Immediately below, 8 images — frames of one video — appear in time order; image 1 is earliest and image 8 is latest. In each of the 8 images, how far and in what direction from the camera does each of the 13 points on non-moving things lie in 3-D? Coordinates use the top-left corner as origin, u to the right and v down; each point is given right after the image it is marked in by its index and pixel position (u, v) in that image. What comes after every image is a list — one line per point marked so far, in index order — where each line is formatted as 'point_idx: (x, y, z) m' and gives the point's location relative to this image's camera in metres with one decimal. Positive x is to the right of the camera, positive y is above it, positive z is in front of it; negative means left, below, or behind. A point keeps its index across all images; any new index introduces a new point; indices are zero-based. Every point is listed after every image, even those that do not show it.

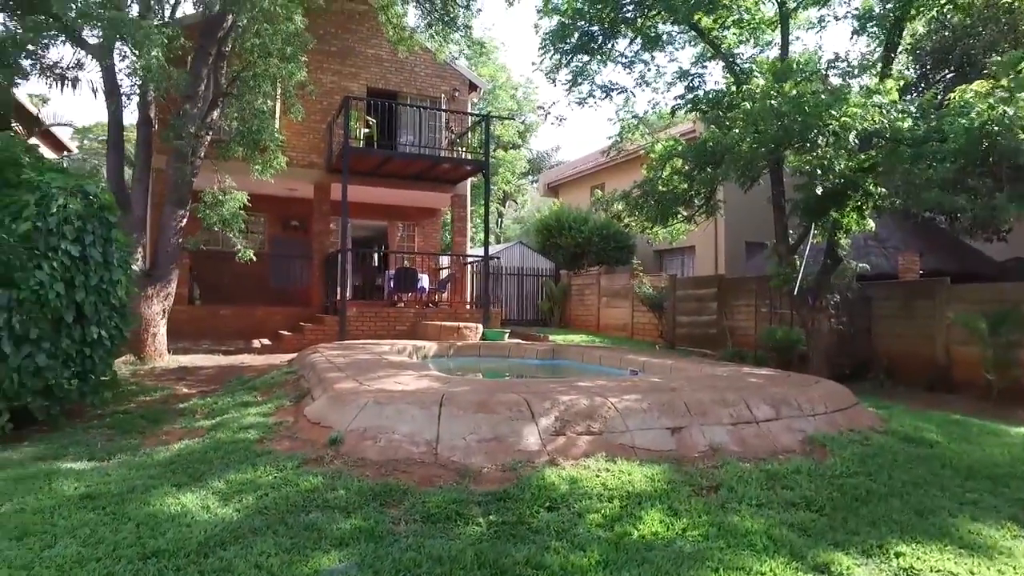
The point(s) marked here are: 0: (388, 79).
0: (-2.6, +4.4, +13.8) m
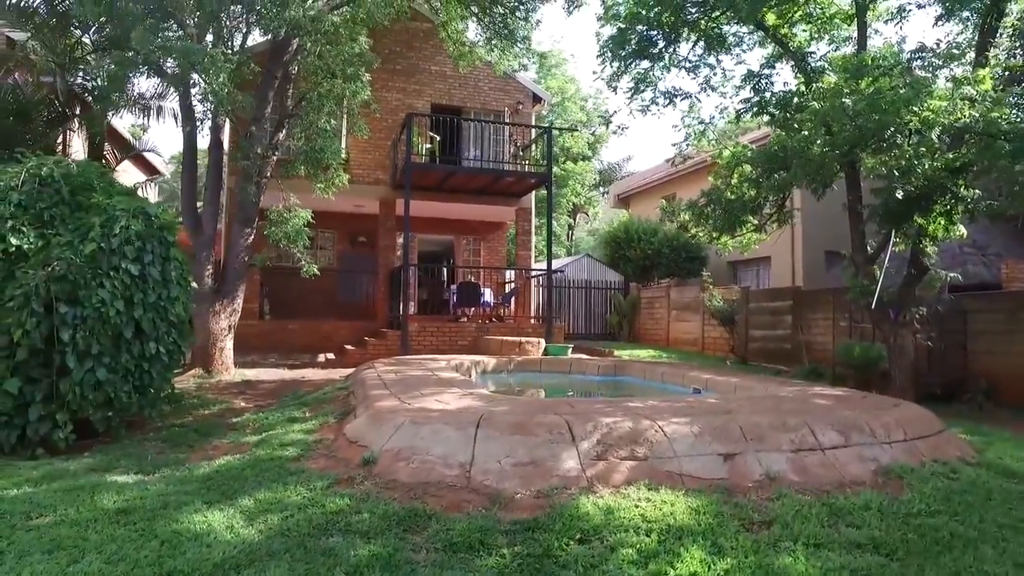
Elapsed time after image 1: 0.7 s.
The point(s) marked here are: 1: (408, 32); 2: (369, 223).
0: (-1.3, +4.1, +13.9) m
1: (-2.1, +5.3, +13.7) m
2: (-3.2, +1.5, +14.7) m
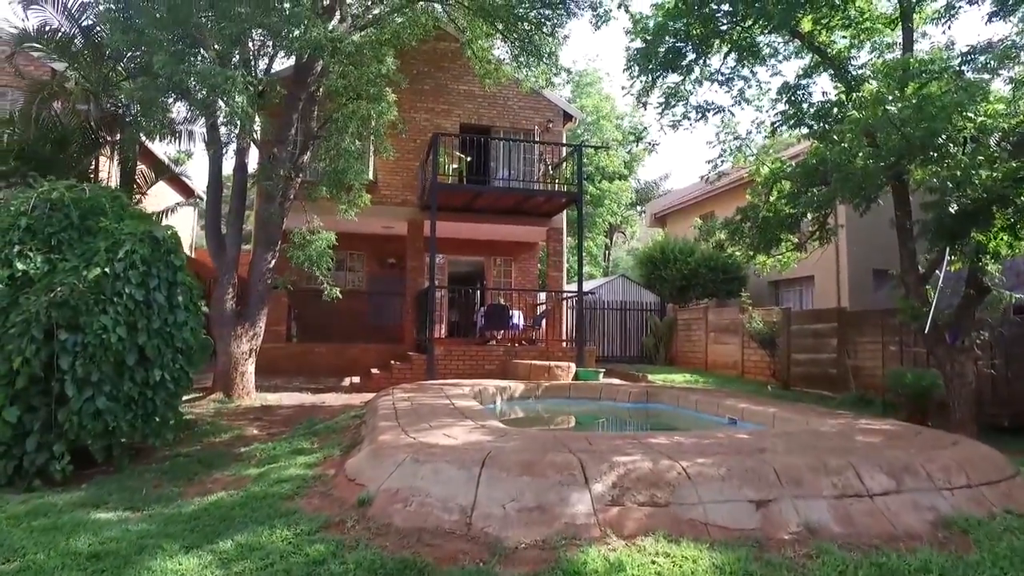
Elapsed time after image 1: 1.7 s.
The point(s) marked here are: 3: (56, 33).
0: (-0.7, +3.6, +13.7) m
1: (-1.5, +4.9, +13.6) m
2: (-2.5, +1.0, +14.5) m
3: (-6.5, +3.6, +9.4) m
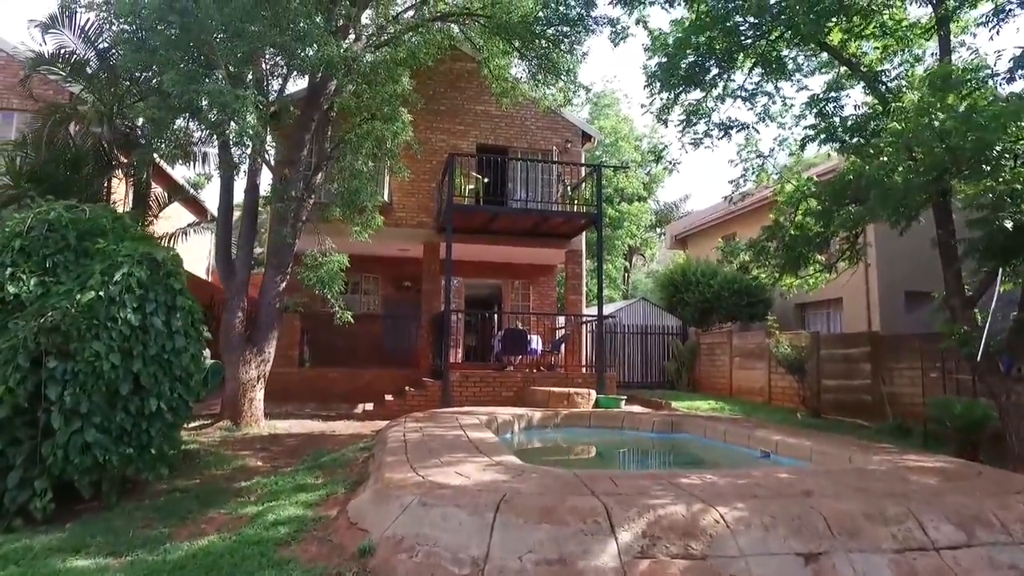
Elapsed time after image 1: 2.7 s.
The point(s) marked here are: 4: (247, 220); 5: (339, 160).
0: (-0.3, +3.1, +13.5) m
1: (-1.2, +4.4, +13.5) m
2: (-2.2, +0.5, +14.3) m
3: (-6.2, +3.3, +9.3) m
4: (-3.8, +0.9, +9.4) m
5: (-2.7, +2.0, +10.4) m
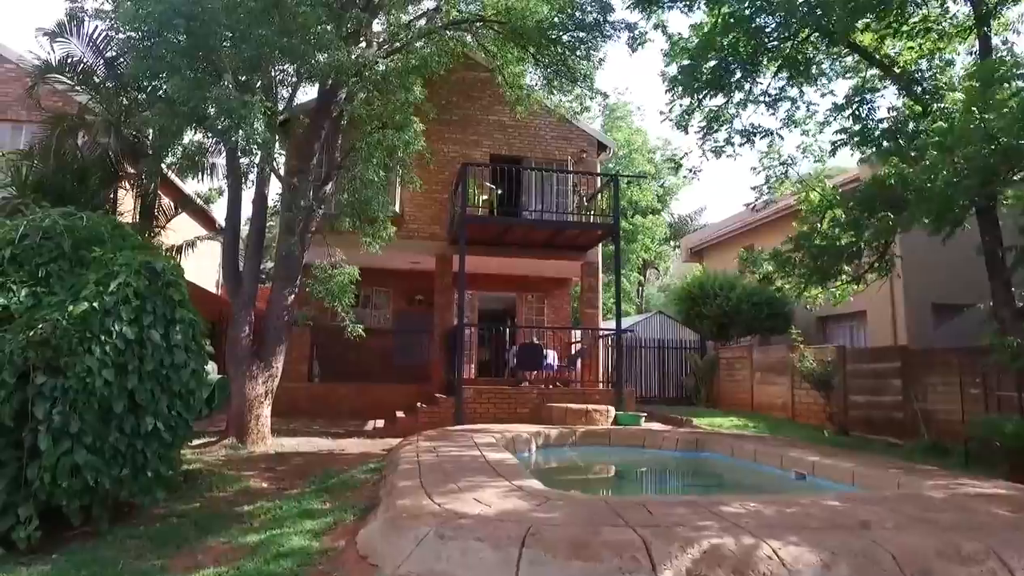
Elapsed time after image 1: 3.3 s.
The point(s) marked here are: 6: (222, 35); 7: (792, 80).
0: (0.0, +2.9, +13.2) m
1: (-0.9, +4.1, +13.2) m
2: (-1.9, +0.2, +14.0) m
3: (-6.0, +3.1, +9.2) m
4: (-3.6, +0.8, +9.2) m
5: (-2.5, +1.8, +10.1) m
6: (-3.5, +3.0, +7.9) m
7: (+4.3, +3.1, +9.9) m
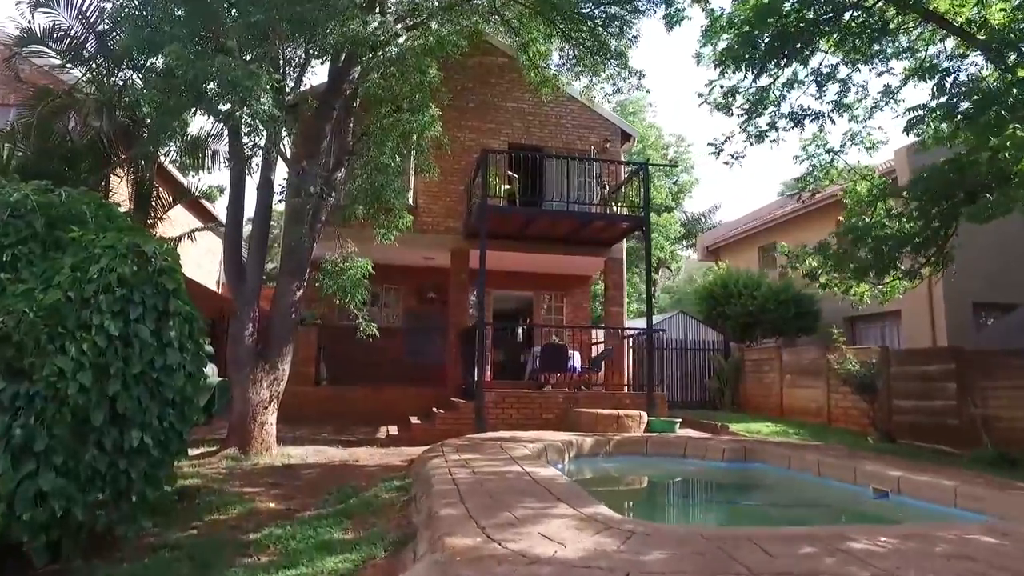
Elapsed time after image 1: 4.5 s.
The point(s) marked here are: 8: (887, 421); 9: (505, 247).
0: (+0.3, +2.9, +12.5) m
1: (-0.6, +4.2, +12.5) m
2: (-1.5, +0.2, +13.2) m
3: (-5.6, +3.2, +8.4) m
4: (-3.2, +0.8, +8.4) m
5: (-2.1, +1.9, +9.3) m
6: (-3.1, +3.1, +7.2) m
7: (+4.6, +3.2, +9.1) m
8: (+6.4, -2.3, +11.2) m
9: (-0.1, +0.8, +12.1) m
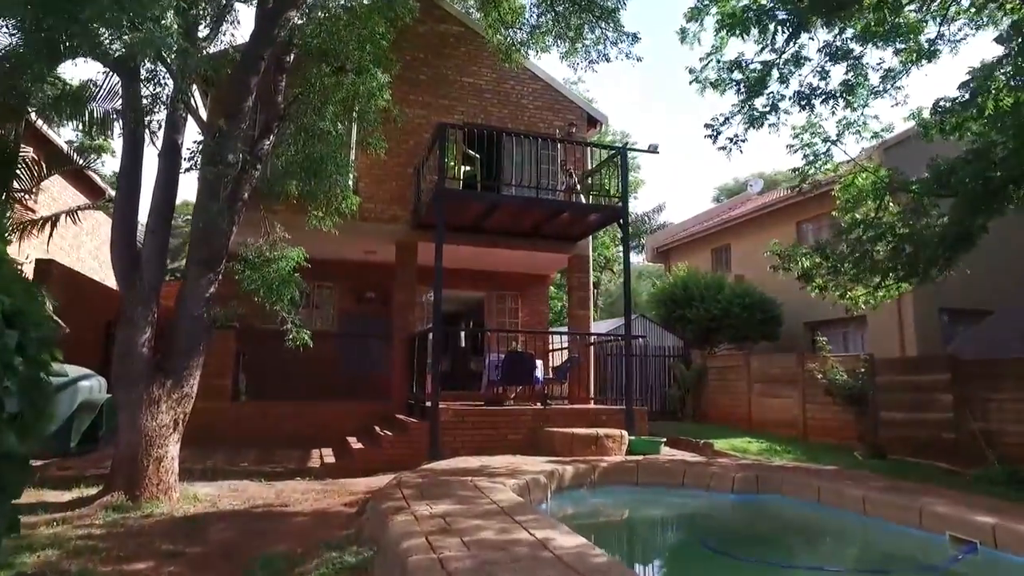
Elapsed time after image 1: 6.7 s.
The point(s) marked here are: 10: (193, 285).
0: (-0.4, +2.9, +11.0) m
1: (-1.3, +4.2, +10.9) m
2: (-2.3, +0.2, +11.5) m
3: (-5.9, +3.3, +6.3) m
4: (-3.5, +0.9, +6.6) m
5: (-2.5, +1.9, +7.6) m
6: (-3.2, +3.2, +5.3) m
7: (+4.2, +3.2, +8.1) m
8: (+5.7, -2.3, +10.3) m
9: (-0.8, +0.8, +10.5) m
10: (-3.1, 0.0, +6.5) m
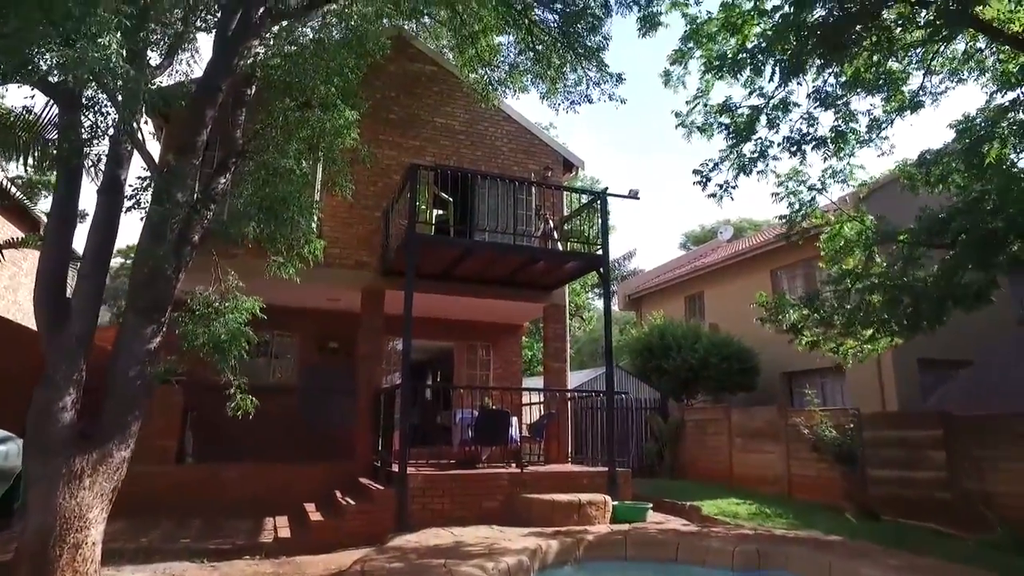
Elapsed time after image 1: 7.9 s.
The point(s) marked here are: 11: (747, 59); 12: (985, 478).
0: (-0.8, +2.1, +10.6) m
1: (-1.7, +3.4, +10.5) m
2: (-2.8, -0.6, +10.8) m
3: (-6.0, +2.8, +5.6) m
4: (-3.7, +0.4, +5.8) m
5: (-2.7, +1.4, +7.0) m
6: (-3.3, +2.8, +4.8) m
7: (+4.0, +2.5, +8.0) m
8: (+5.3, -3.1, +9.9) m
9: (-1.2, 0.0, +9.9) m
10: (-3.3, -0.4, +5.7) m
11: (+2.7, +2.7, +7.7) m
12: (+6.1, -2.4, +8.5) m
